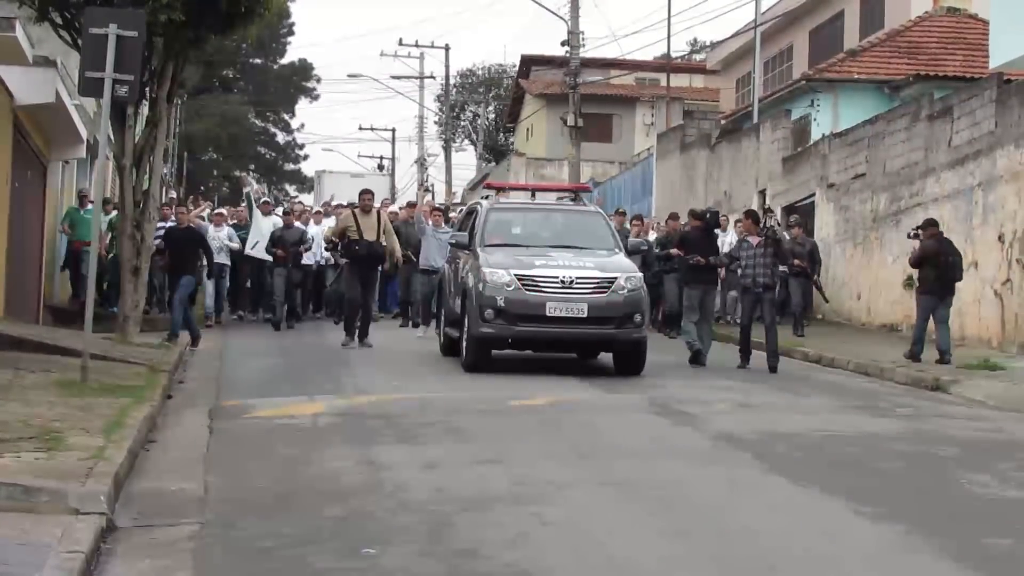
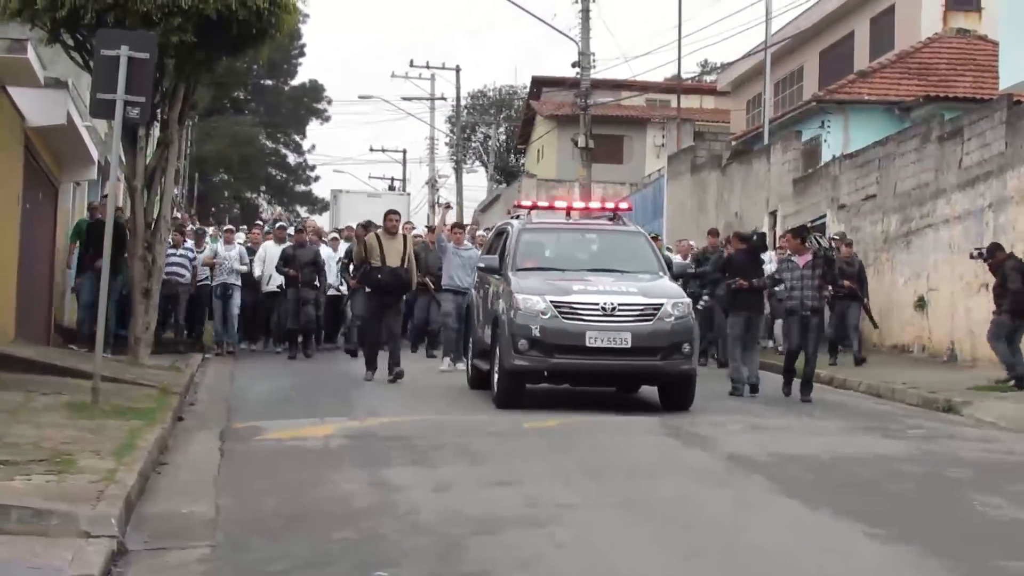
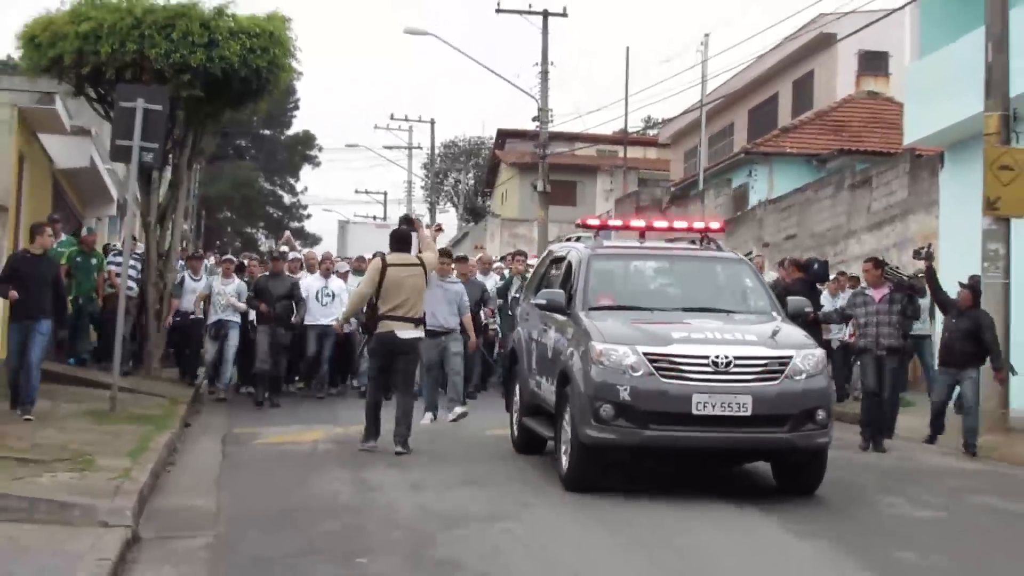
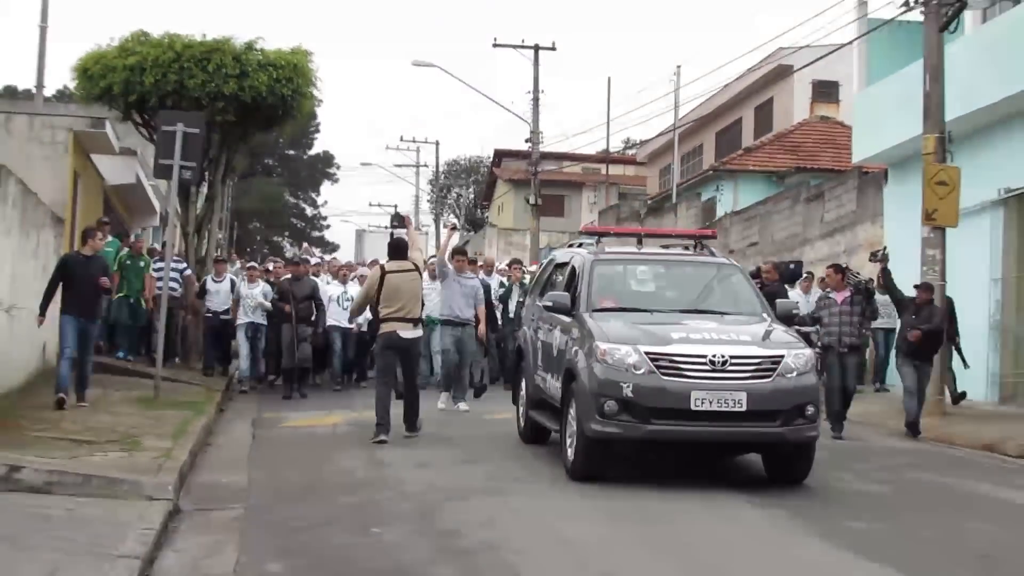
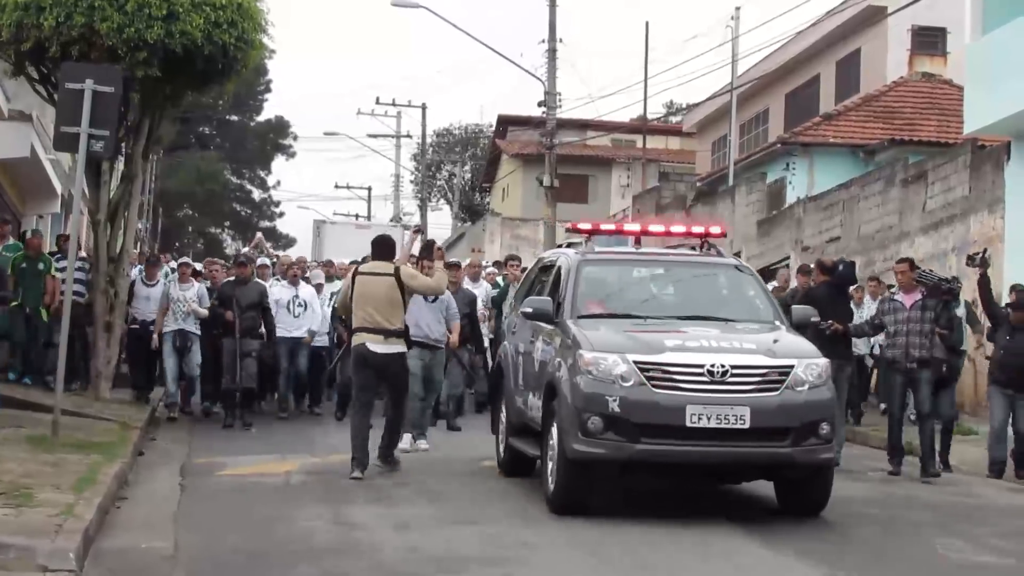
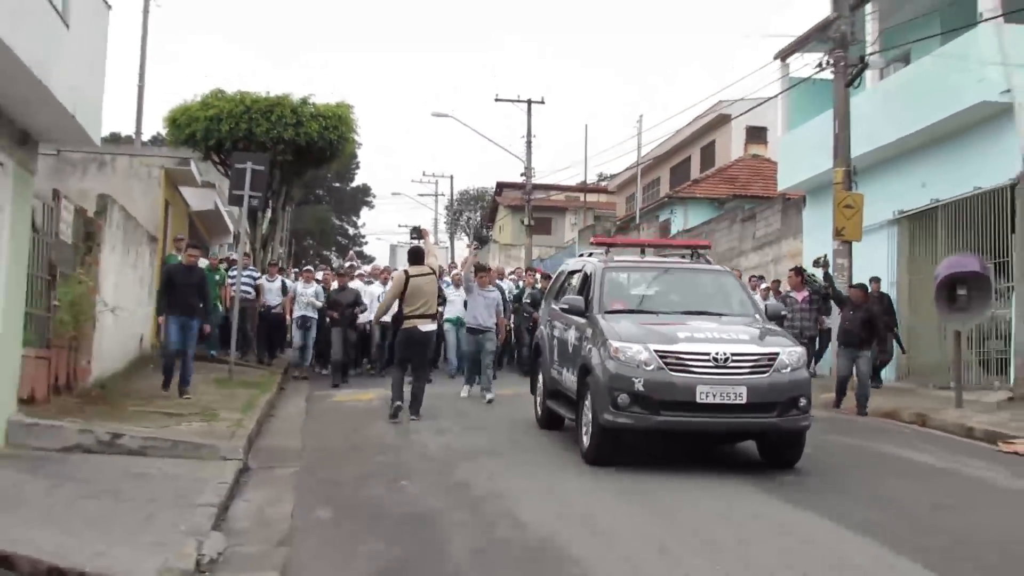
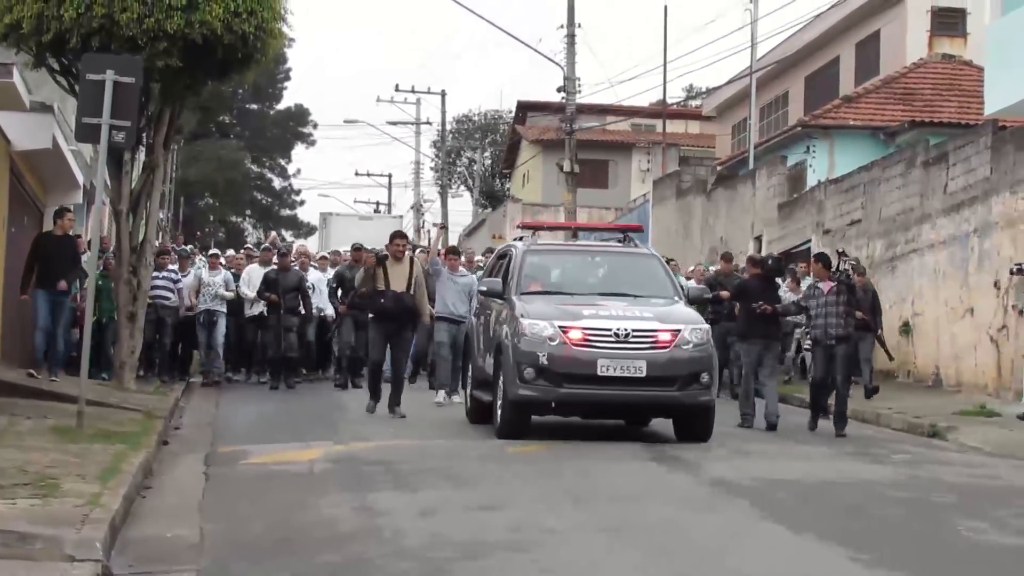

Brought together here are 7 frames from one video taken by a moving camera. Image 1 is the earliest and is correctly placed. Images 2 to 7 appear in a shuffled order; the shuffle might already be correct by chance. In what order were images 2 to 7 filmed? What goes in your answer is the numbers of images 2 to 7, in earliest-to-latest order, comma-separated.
2, 7, 5, 3, 4, 6
